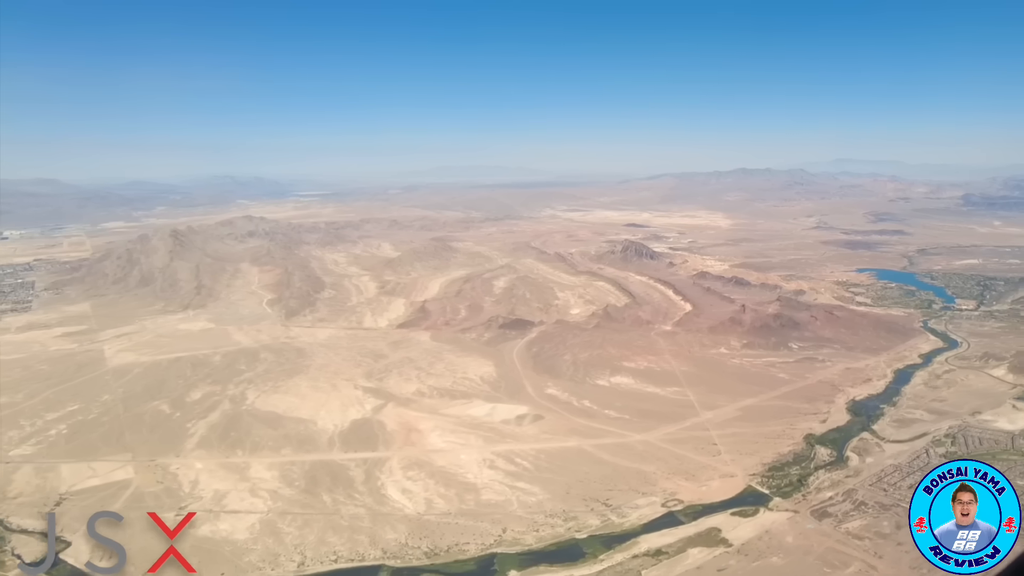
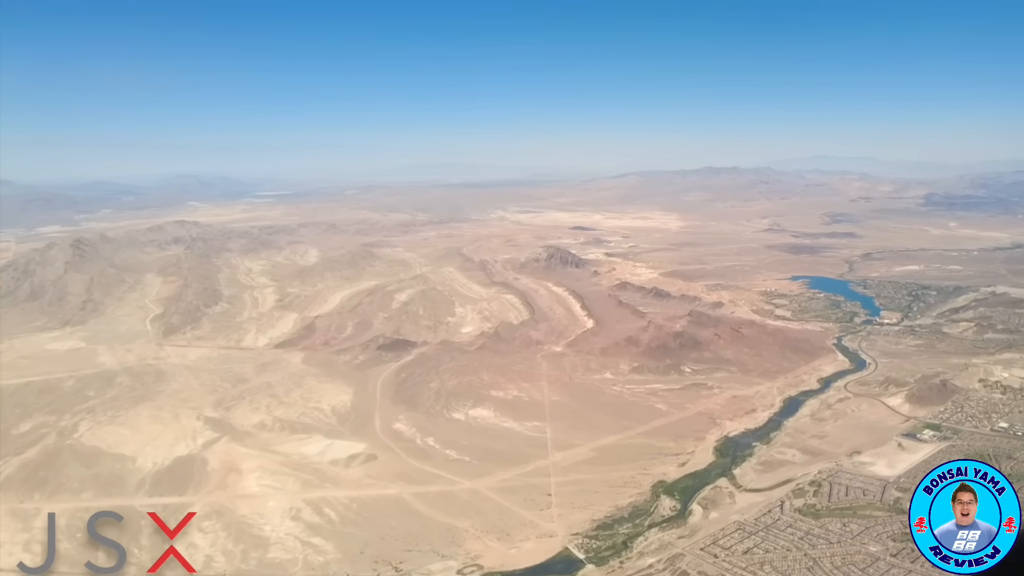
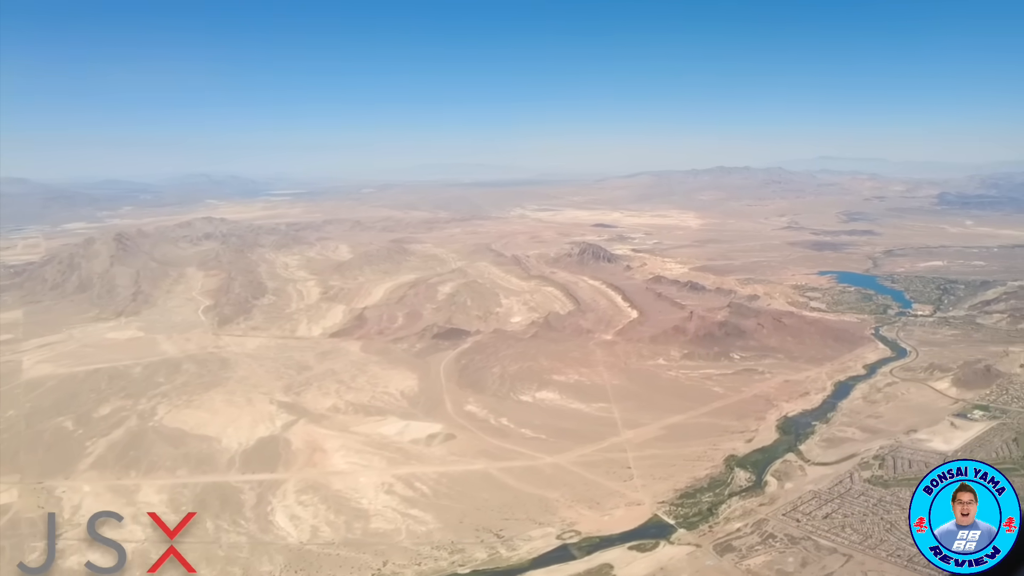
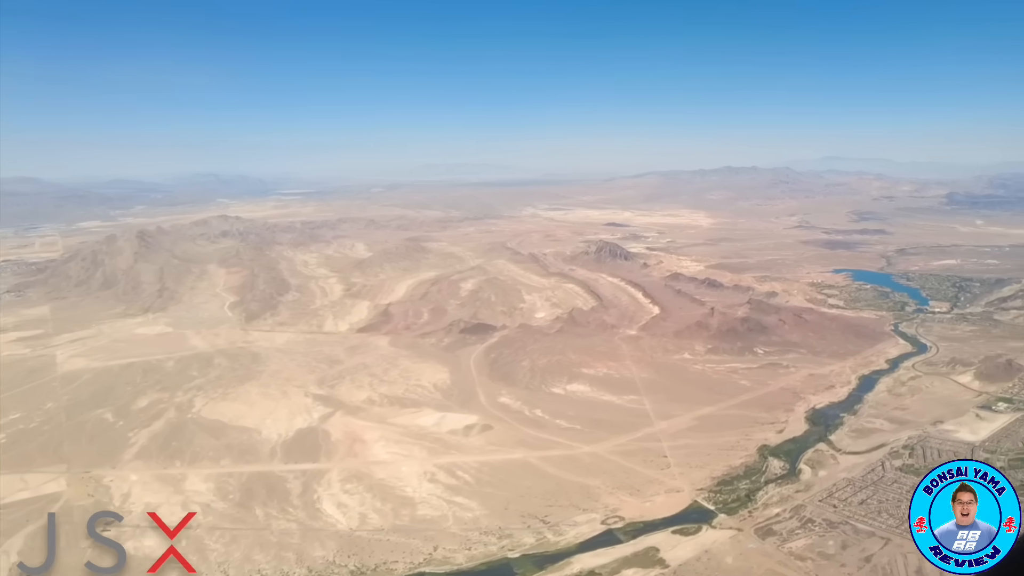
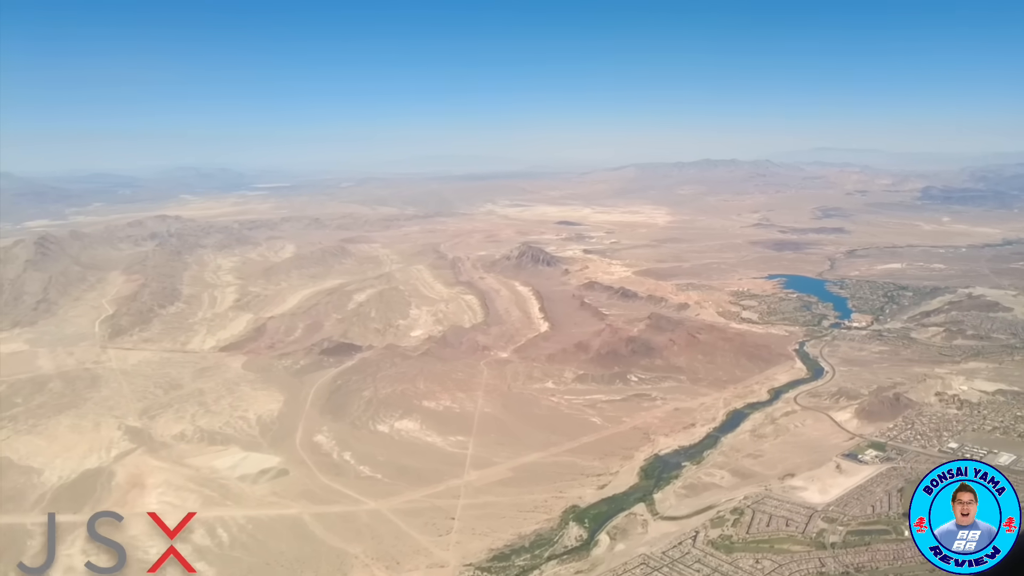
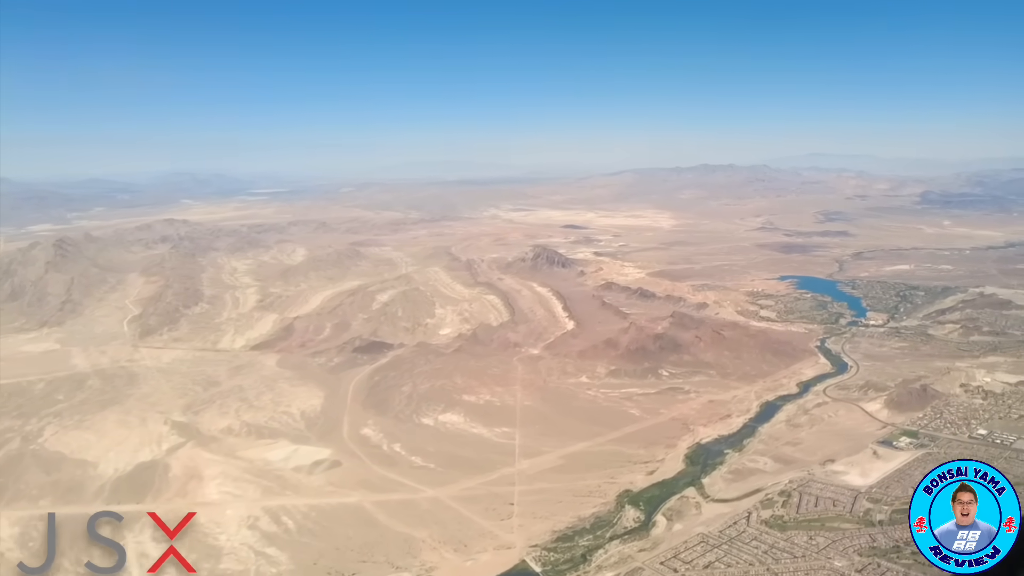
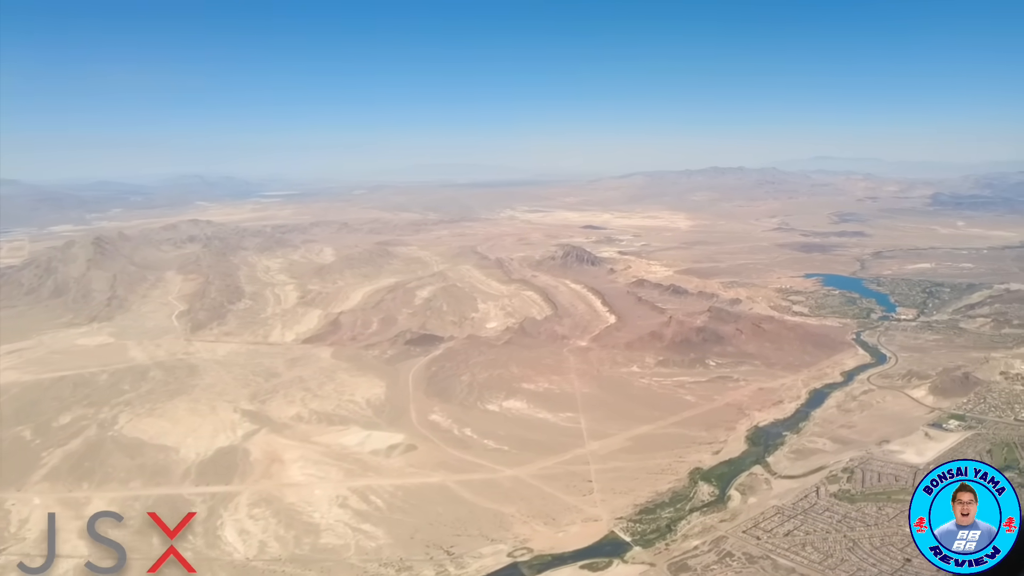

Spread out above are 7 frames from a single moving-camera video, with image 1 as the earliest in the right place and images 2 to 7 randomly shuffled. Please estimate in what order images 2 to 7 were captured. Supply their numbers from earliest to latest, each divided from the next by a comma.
4, 3, 7, 2, 6, 5
